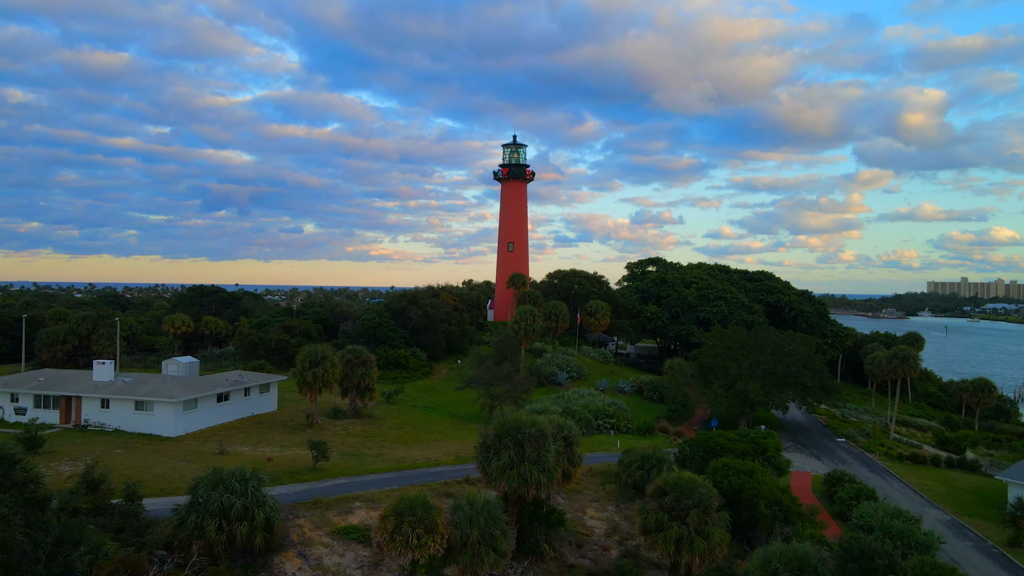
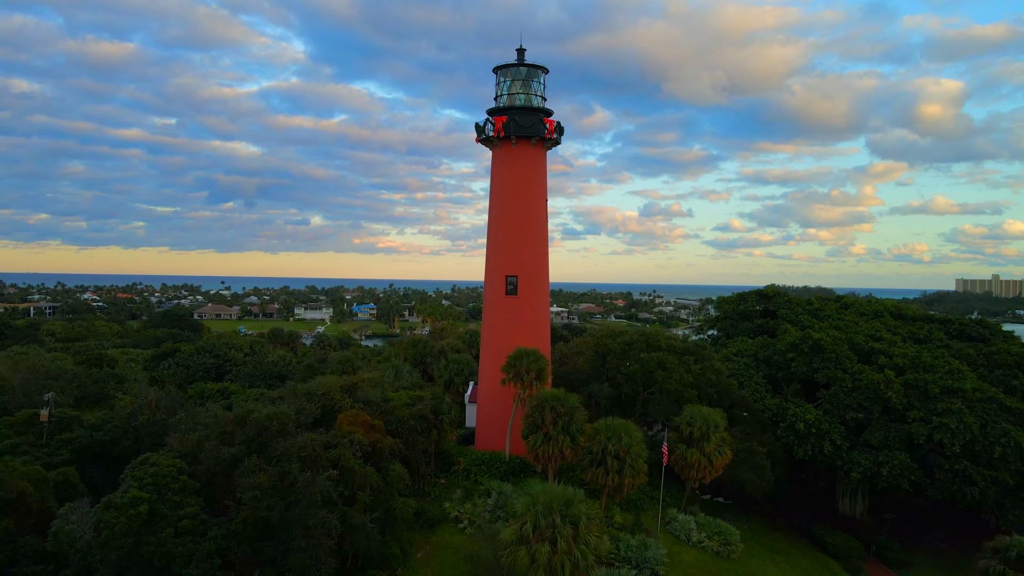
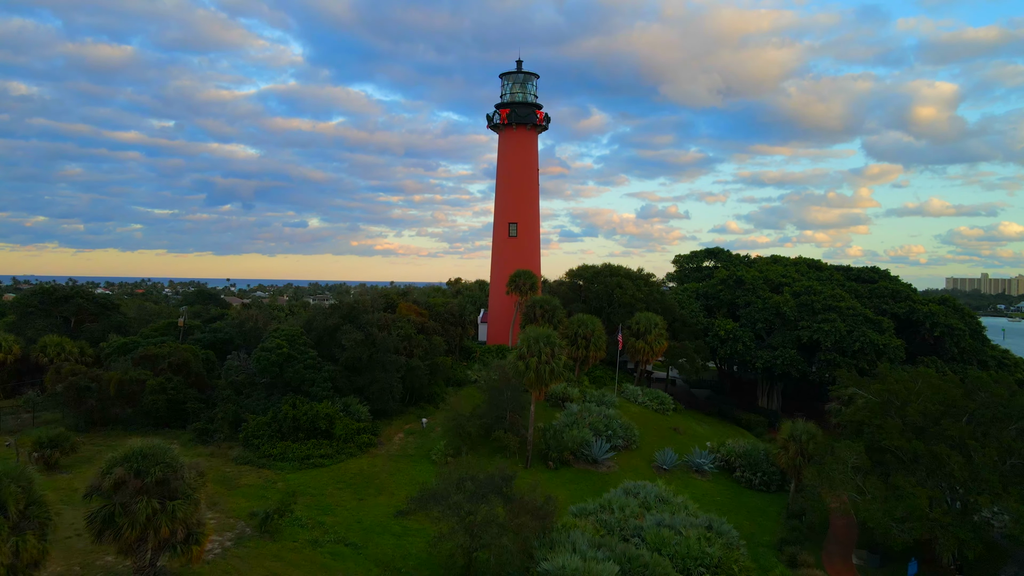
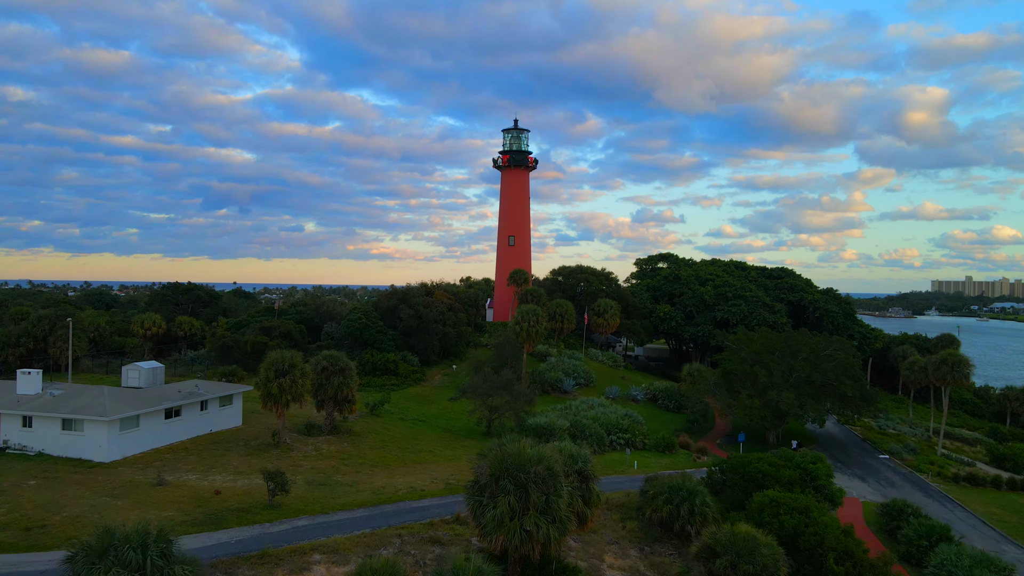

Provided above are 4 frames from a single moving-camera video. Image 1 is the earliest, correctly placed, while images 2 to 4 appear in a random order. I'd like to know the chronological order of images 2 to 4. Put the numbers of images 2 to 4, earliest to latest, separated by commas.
4, 3, 2
